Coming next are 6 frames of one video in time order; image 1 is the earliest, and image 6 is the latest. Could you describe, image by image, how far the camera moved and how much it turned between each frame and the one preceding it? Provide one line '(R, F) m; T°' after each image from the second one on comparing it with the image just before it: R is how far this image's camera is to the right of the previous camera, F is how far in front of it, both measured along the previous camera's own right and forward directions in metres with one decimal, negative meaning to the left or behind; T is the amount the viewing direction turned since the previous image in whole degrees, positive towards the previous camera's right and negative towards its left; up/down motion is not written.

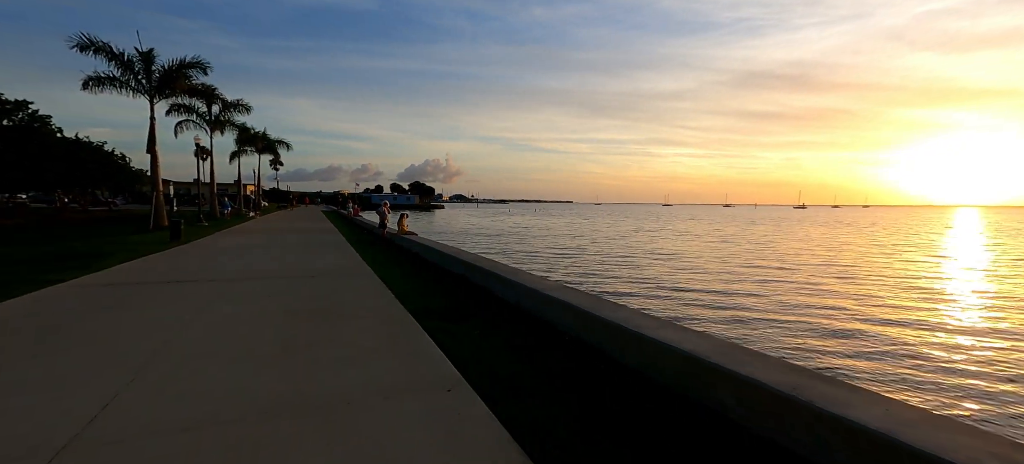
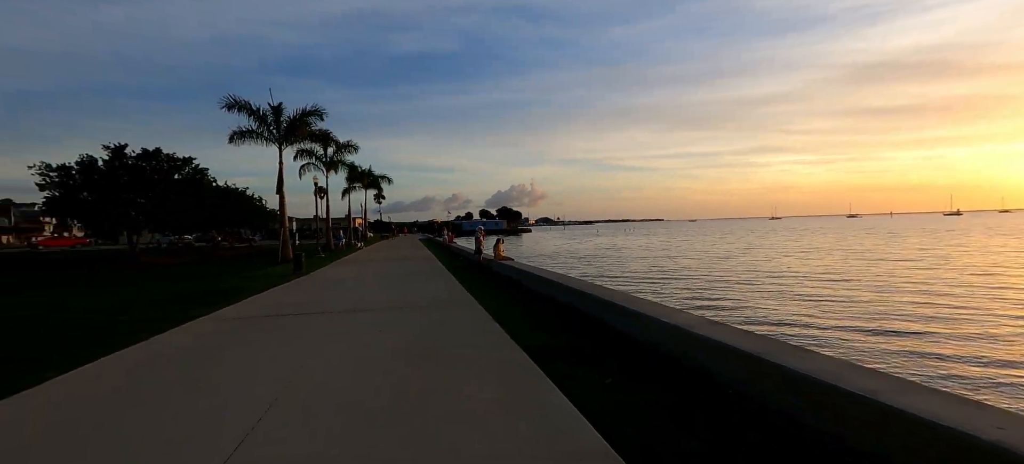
(+0.2, +0.2) m; -12°
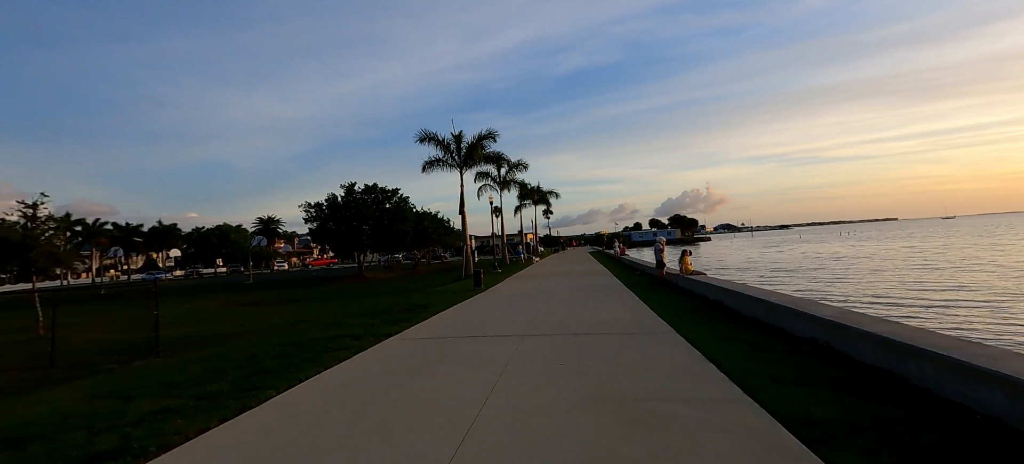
(+0.1, +0.8) m; -22°
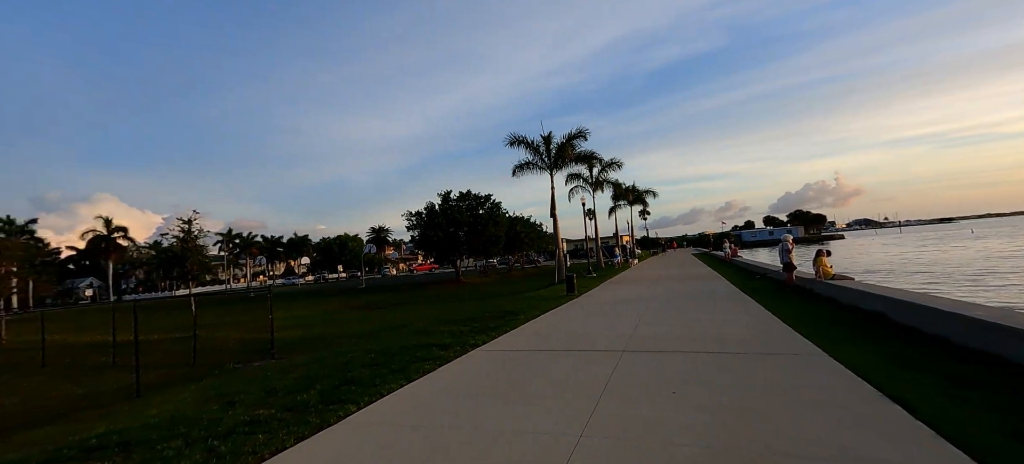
(0.0, +0.8) m; -12°
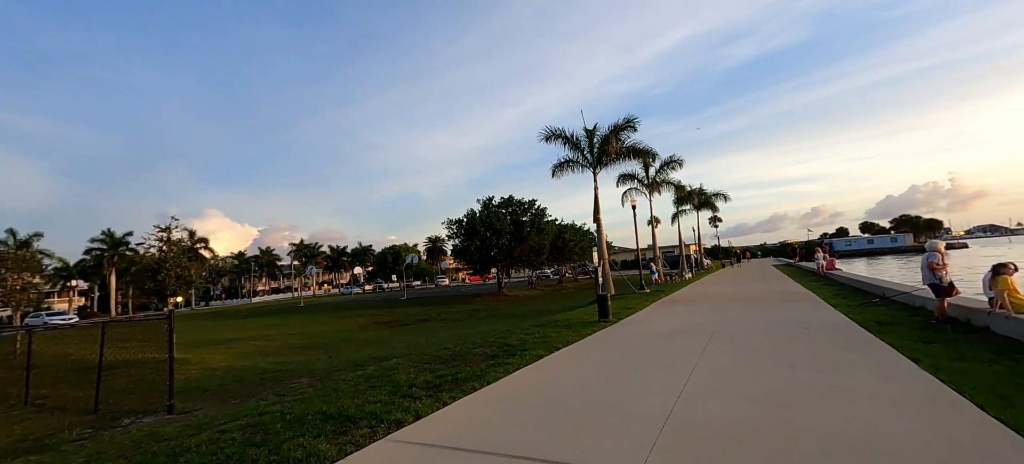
(+1.2, +3.3) m; -8°
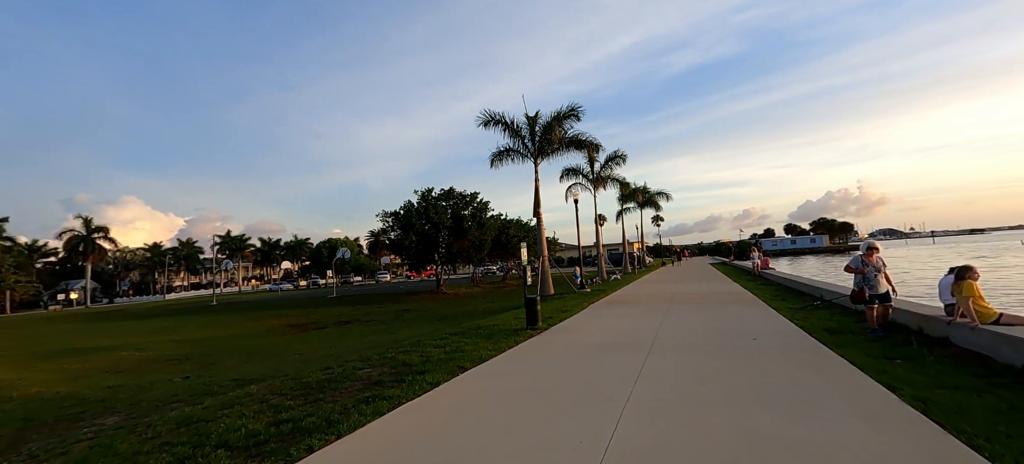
(+0.8, +1.7) m; +6°
